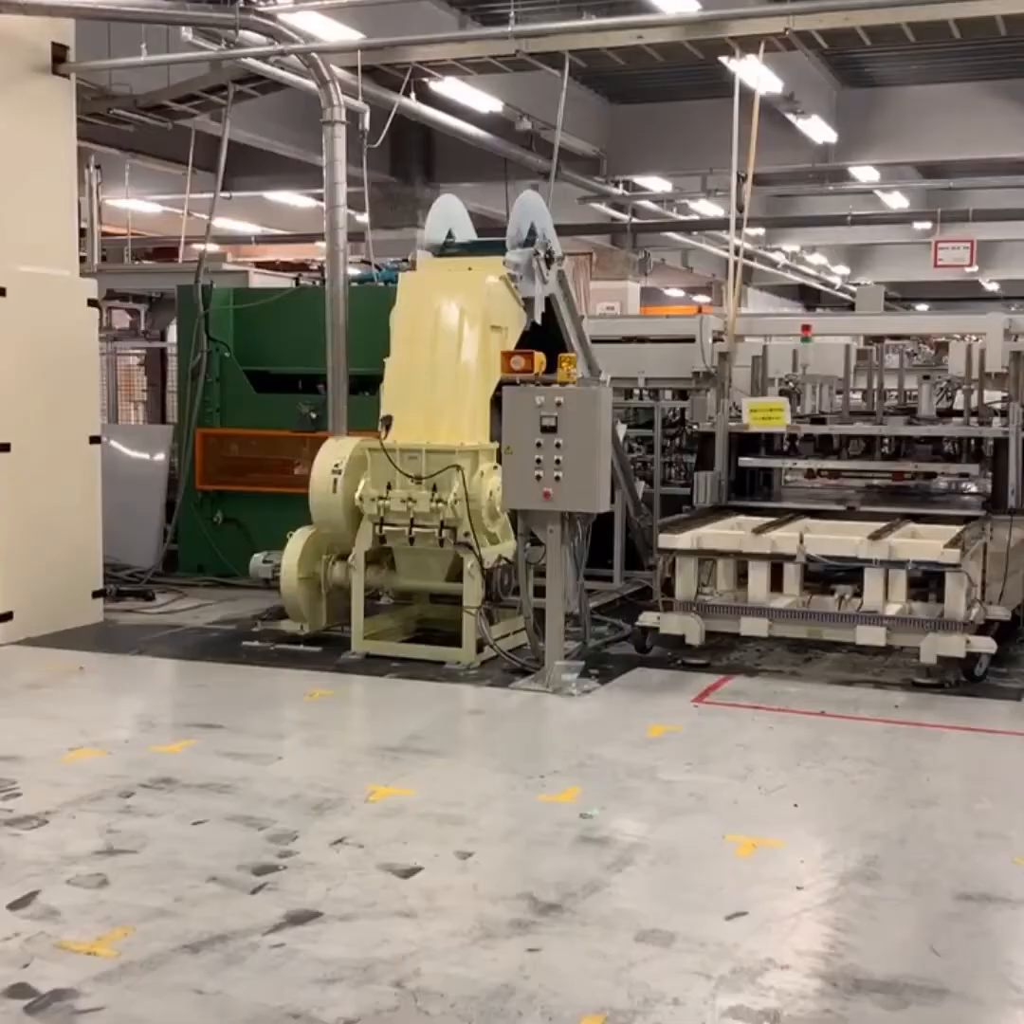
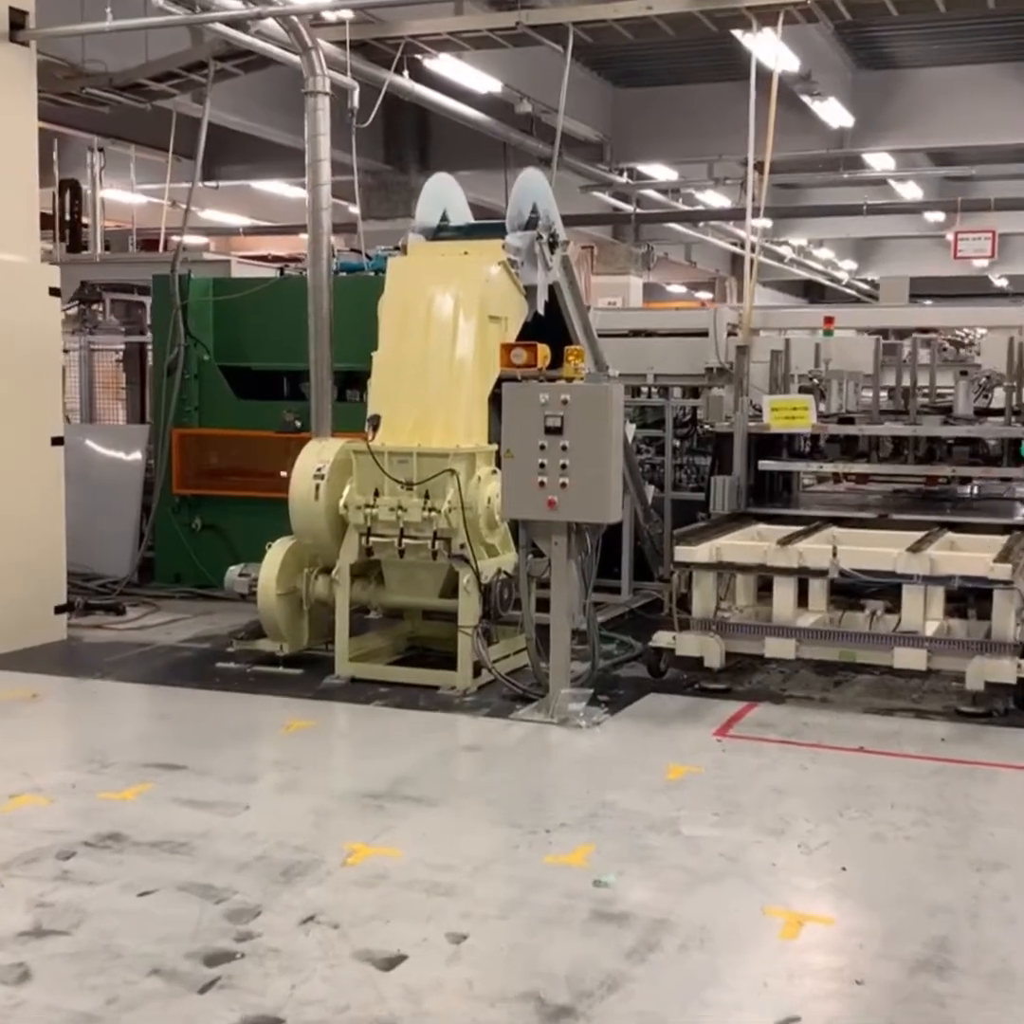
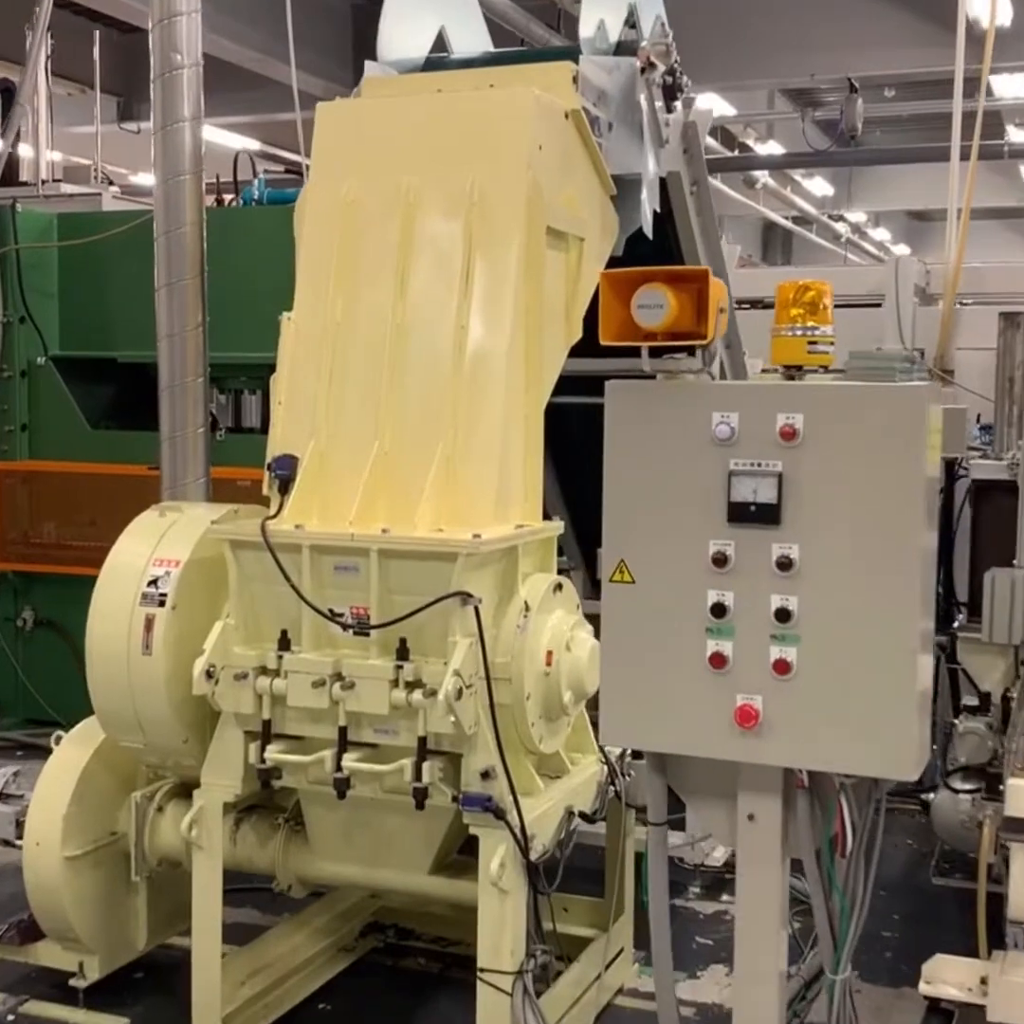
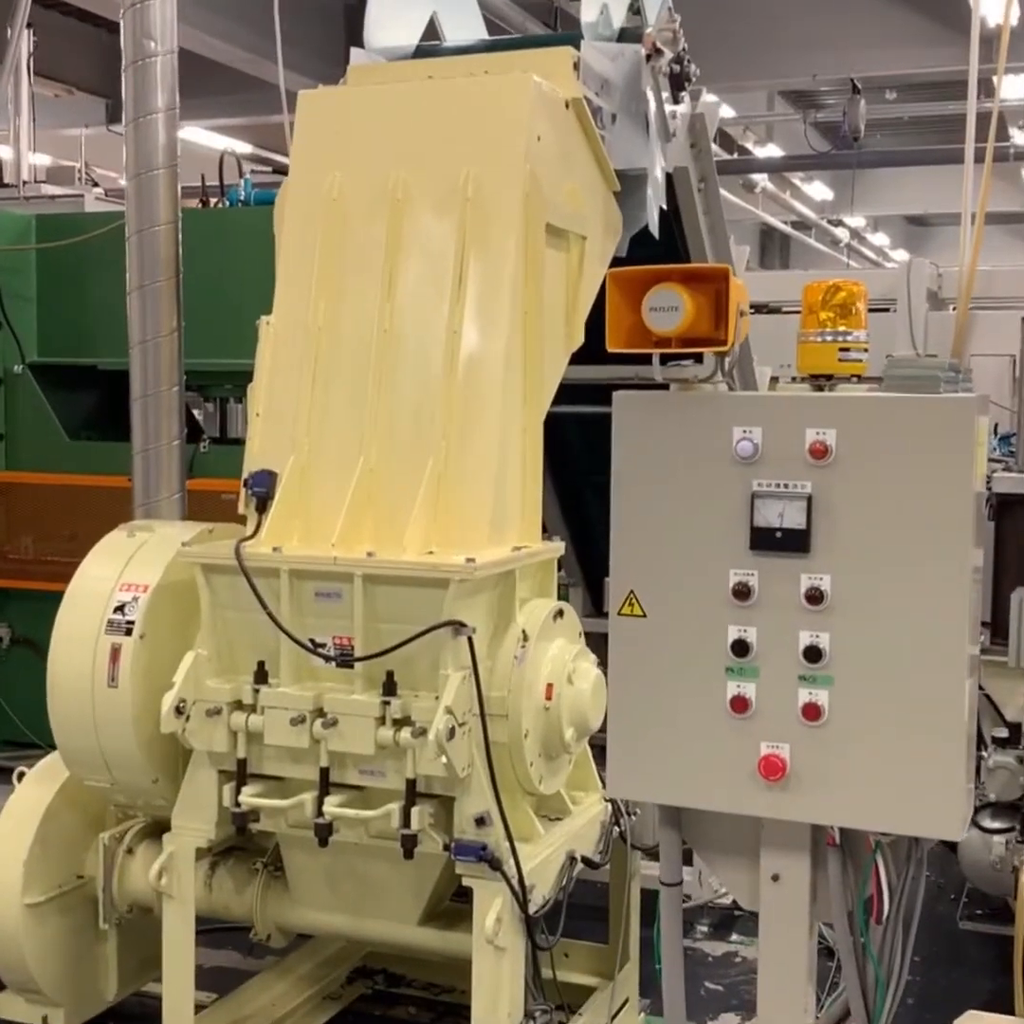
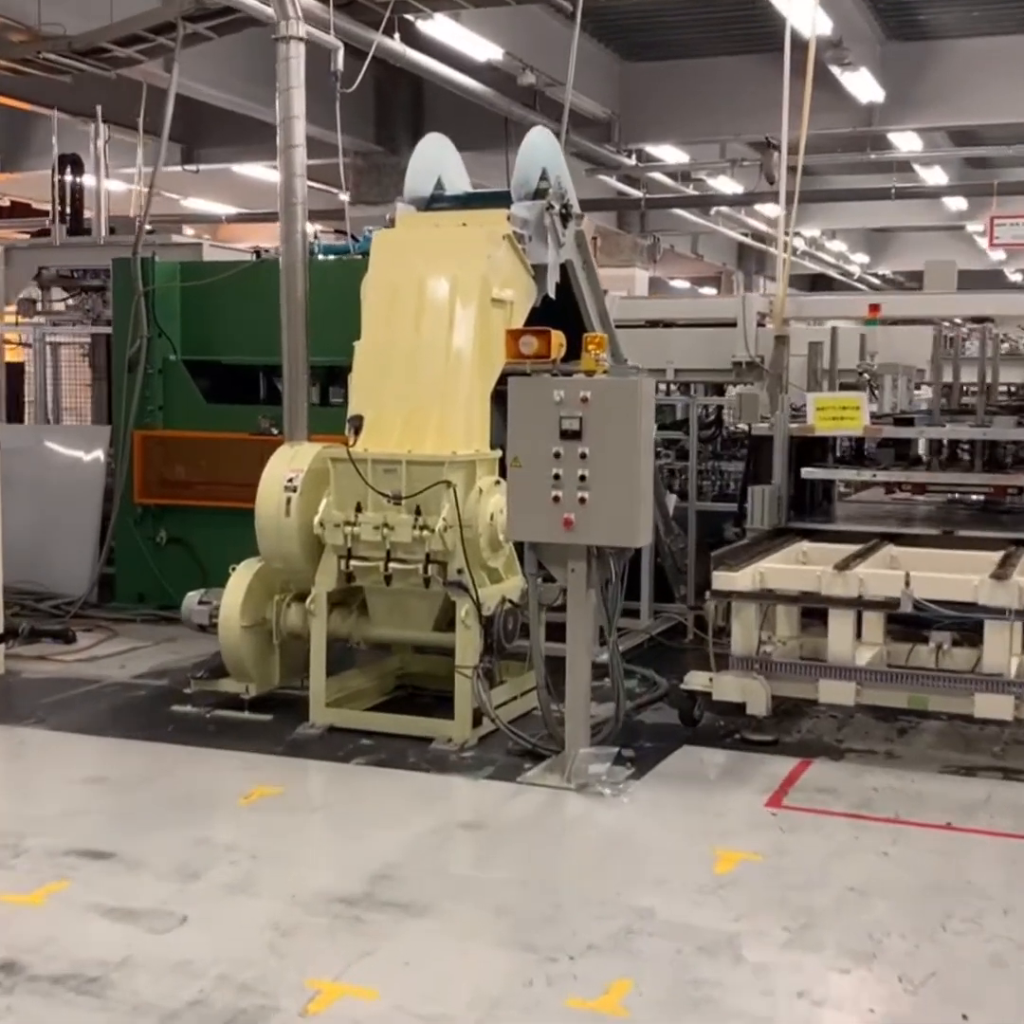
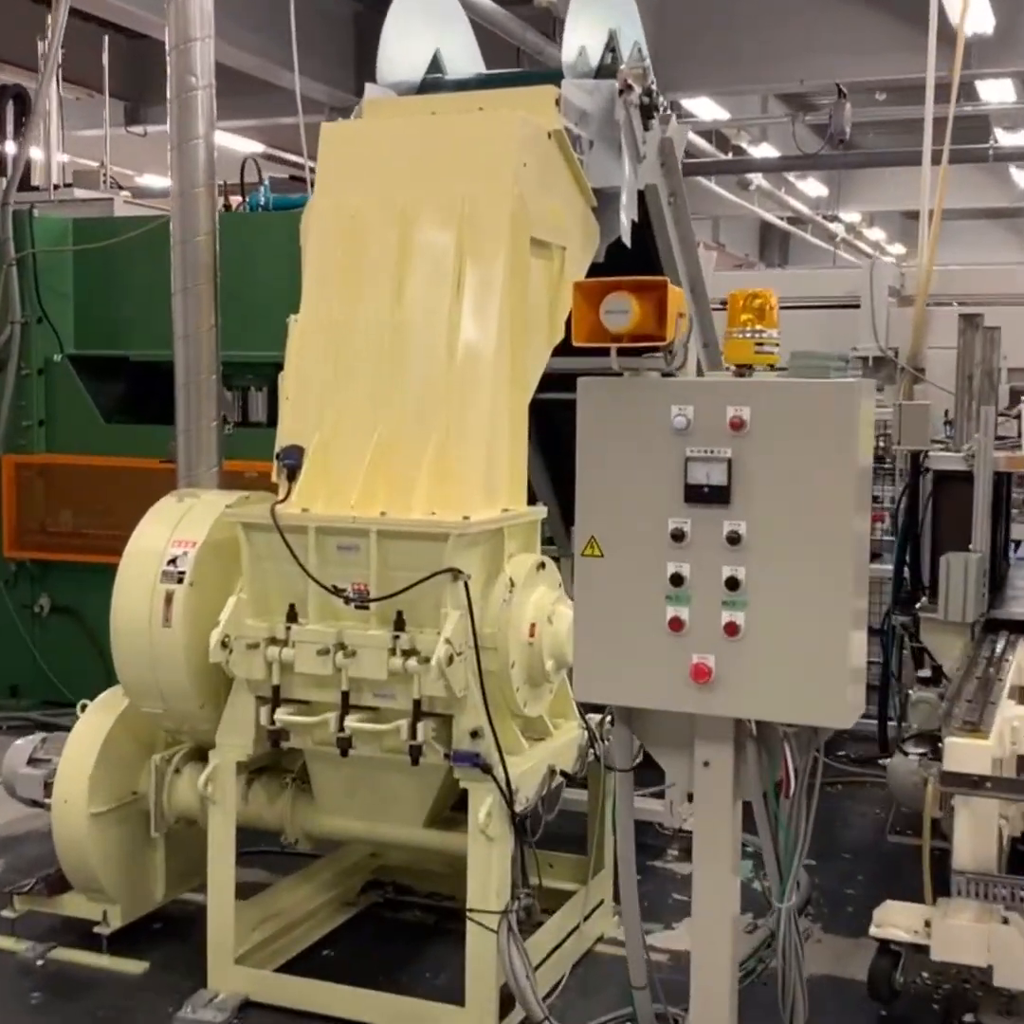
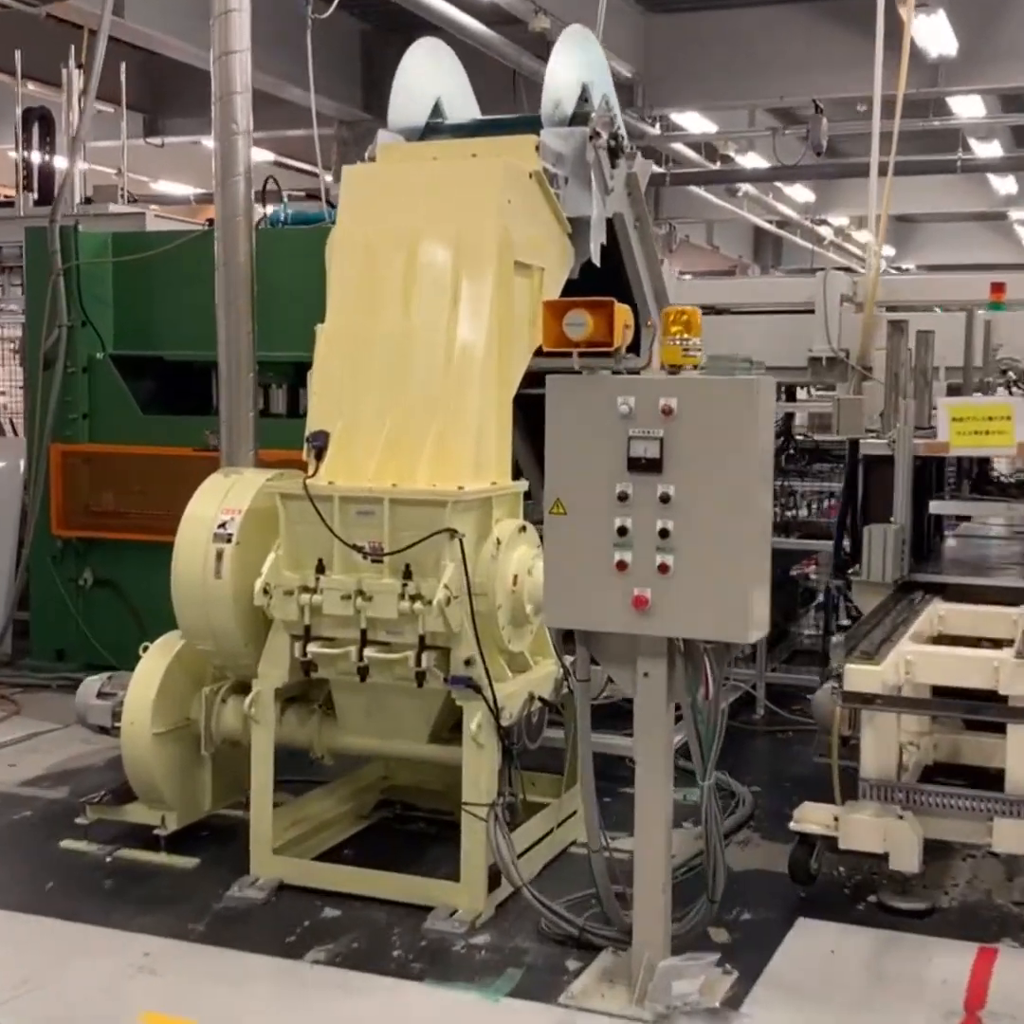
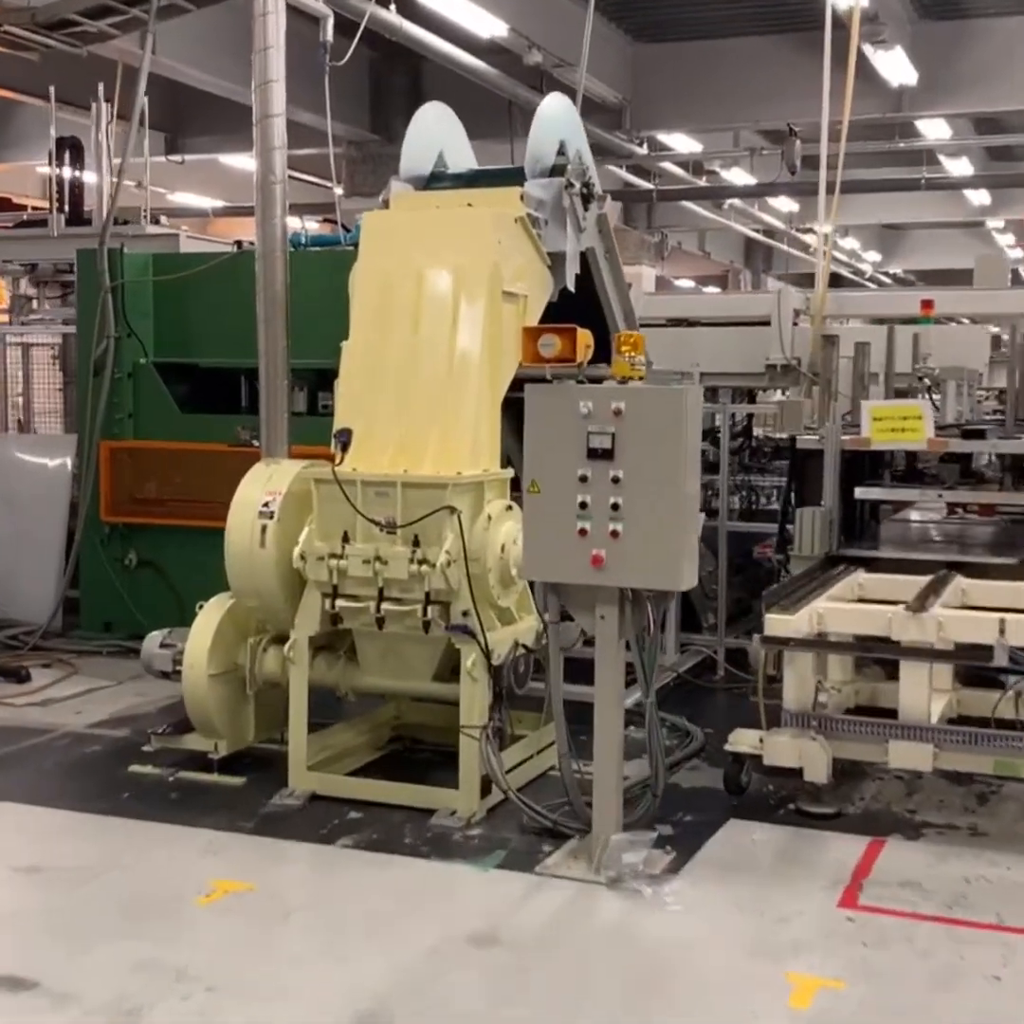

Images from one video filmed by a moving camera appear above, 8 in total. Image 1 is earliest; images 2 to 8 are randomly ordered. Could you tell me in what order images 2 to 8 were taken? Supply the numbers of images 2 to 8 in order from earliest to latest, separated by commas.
2, 5, 8, 7, 6, 3, 4
